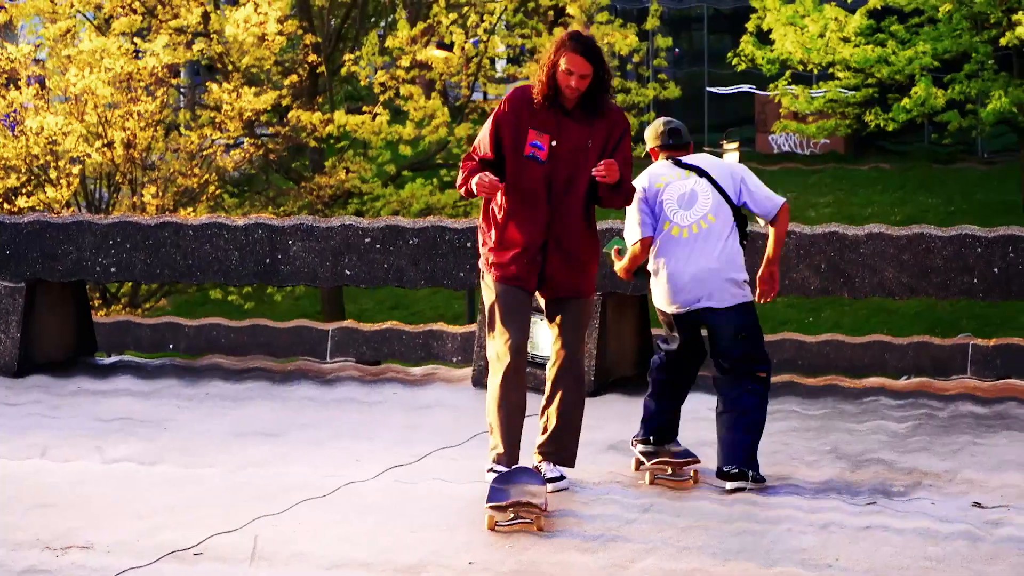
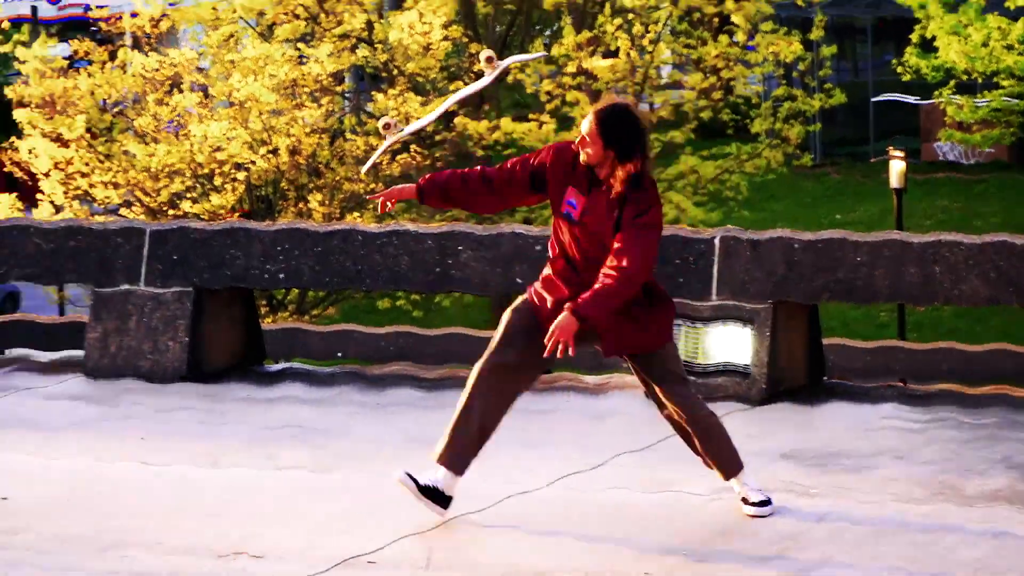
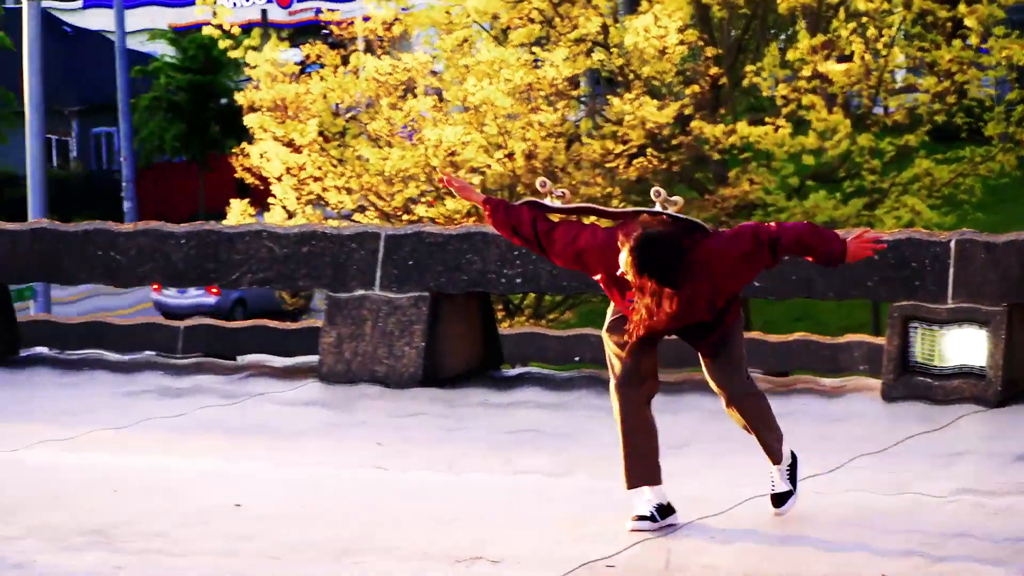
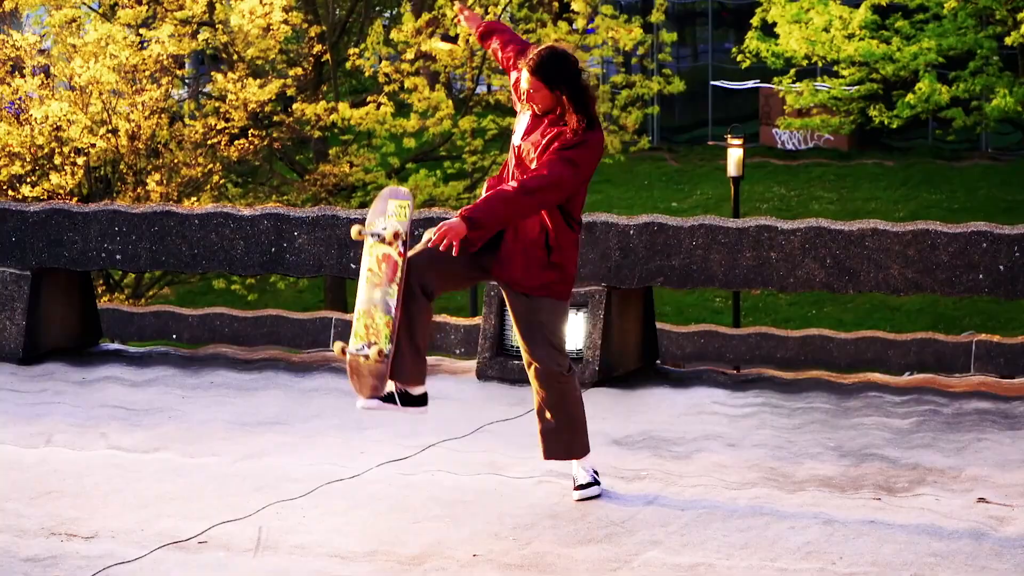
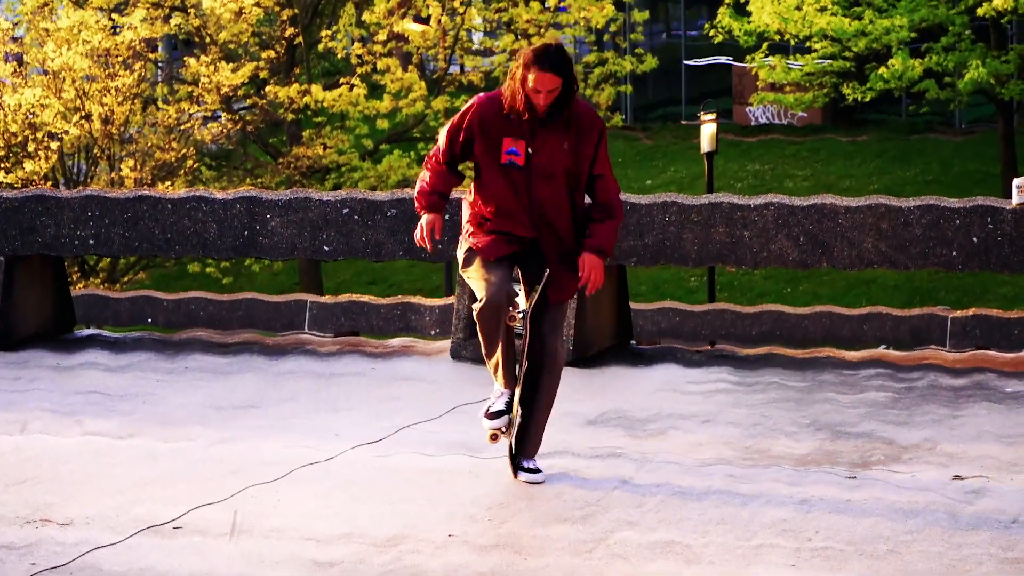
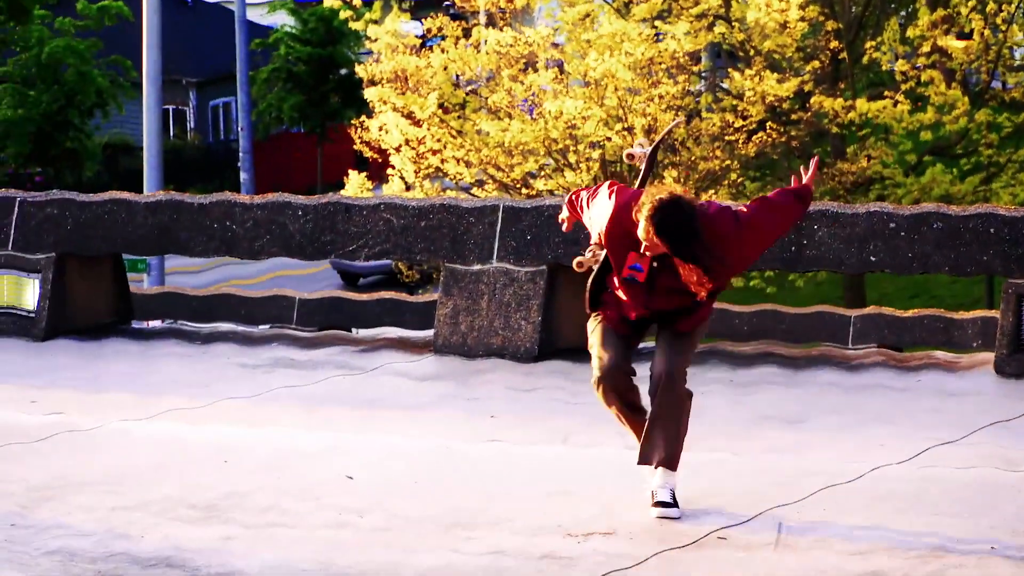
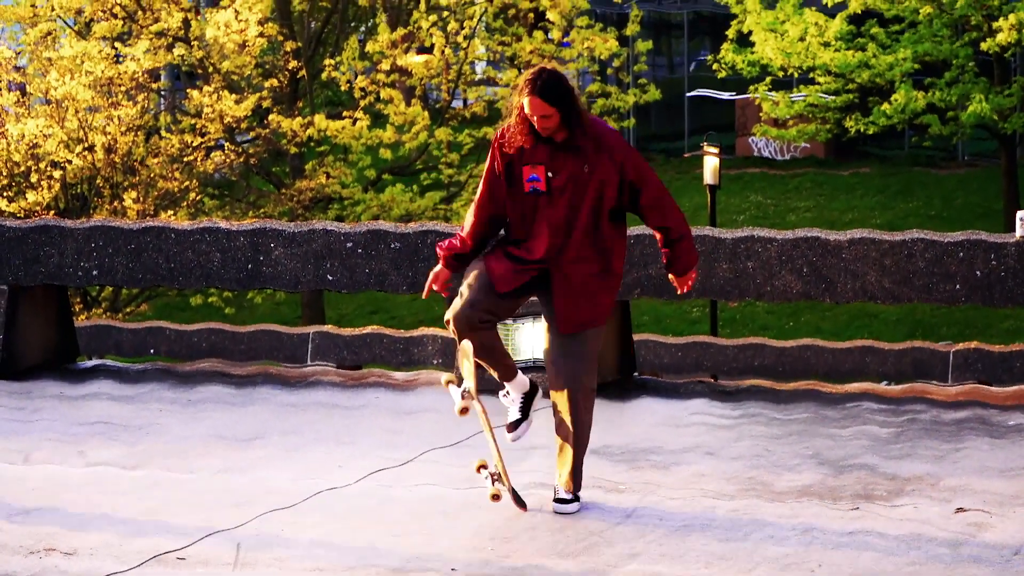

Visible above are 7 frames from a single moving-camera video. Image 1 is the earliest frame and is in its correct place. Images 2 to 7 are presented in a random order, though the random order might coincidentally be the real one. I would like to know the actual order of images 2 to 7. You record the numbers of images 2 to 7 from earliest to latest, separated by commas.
5, 7, 4, 2, 3, 6
